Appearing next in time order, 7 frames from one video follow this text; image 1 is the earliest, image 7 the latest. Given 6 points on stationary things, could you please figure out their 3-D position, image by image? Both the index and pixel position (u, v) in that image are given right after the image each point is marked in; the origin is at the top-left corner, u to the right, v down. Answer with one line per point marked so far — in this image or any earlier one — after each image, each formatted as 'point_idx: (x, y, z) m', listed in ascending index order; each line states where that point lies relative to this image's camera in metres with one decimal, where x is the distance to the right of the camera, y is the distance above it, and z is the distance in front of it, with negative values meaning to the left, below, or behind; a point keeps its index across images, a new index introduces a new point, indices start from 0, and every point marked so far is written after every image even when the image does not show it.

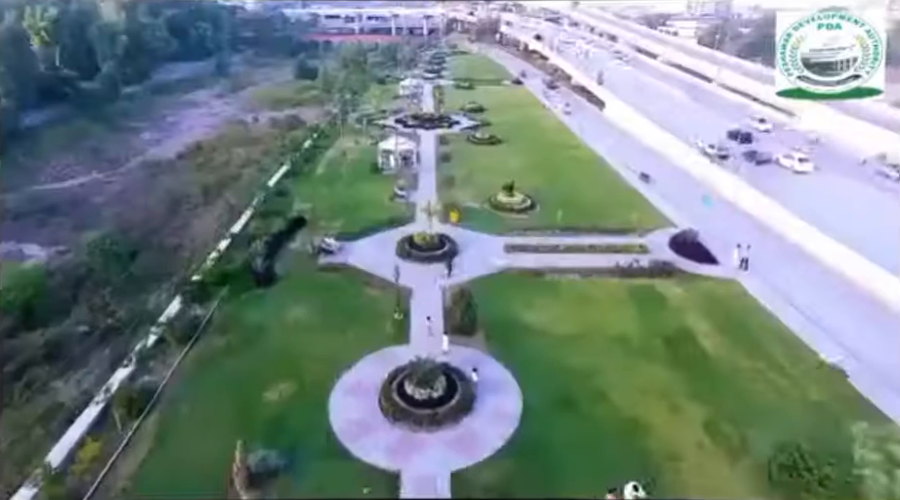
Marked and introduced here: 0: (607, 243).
0: (+4.8, +0.2, +16.5) m
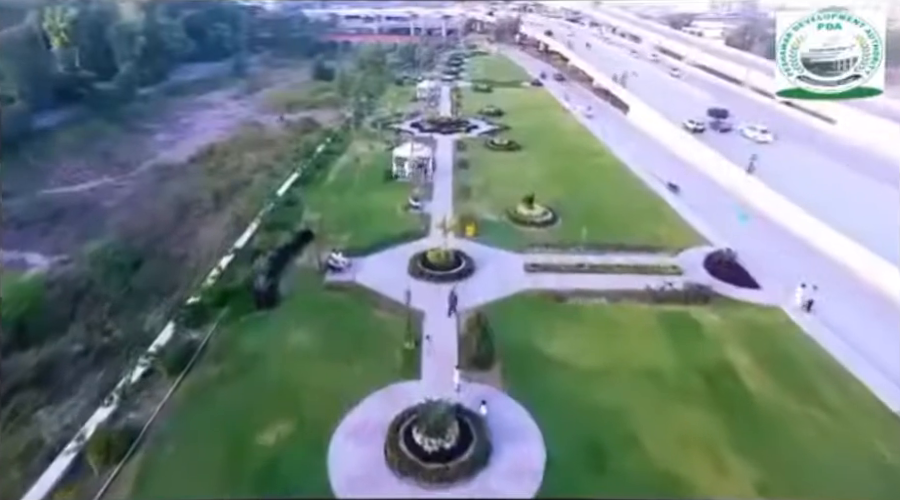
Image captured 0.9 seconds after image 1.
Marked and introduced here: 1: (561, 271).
0: (+5.2, -0.4, +15.3) m
1: (+3.0, -0.6, +14.9) m
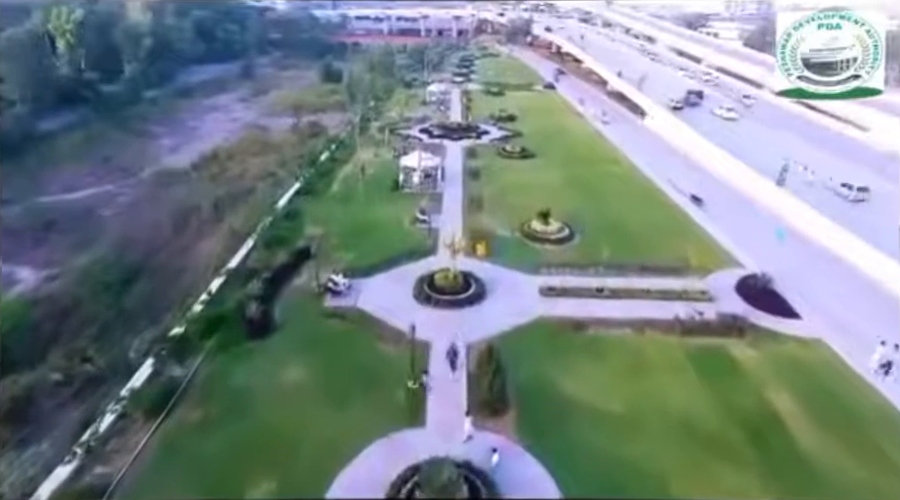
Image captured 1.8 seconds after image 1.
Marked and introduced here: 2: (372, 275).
0: (+5.4, -1.0, +14.1) m
1: (+3.2, -1.1, +13.7) m
2: (-2.1, -0.7, +14.7) m
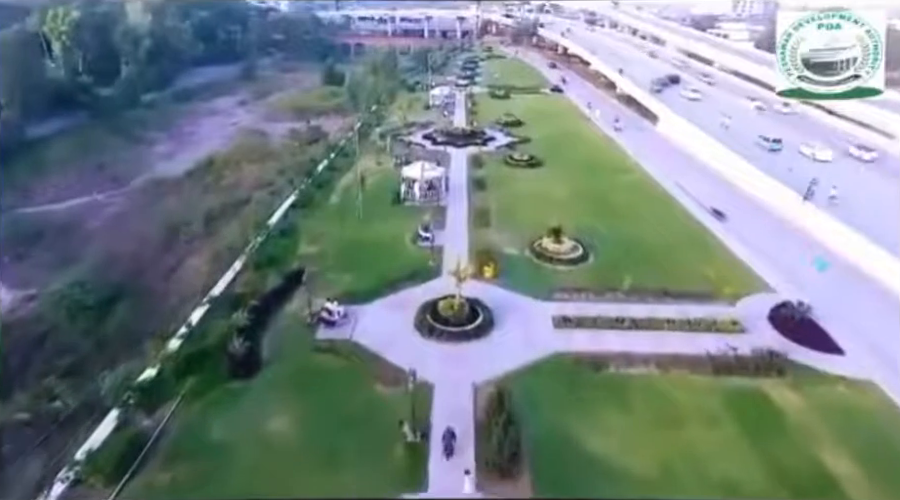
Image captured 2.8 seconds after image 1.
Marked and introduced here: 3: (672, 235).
0: (+5.6, -1.6, +12.9) m
1: (+3.4, -1.7, +12.5) m
2: (-2.0, -1.3, +13.5) m
3: (+7.1, +0.5, +17.6) m
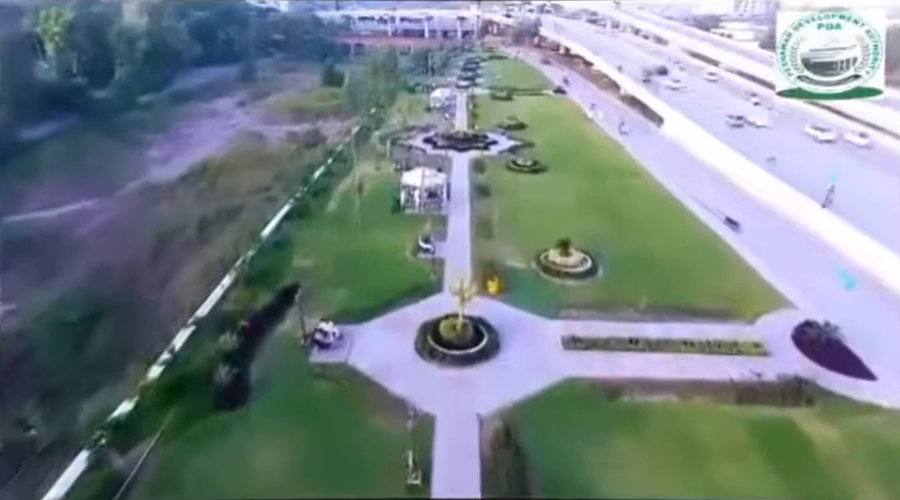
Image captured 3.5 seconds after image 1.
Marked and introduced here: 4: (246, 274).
0: (+5.6, -1.9, +12.1) m
1: (+3.4, -2.1, +11.7) m
2: (-2.0, -1.6, +12.7) m
3: (+7.2, +0.1, +16.8) m
4: (-5.4, -0.6, +14.5) m
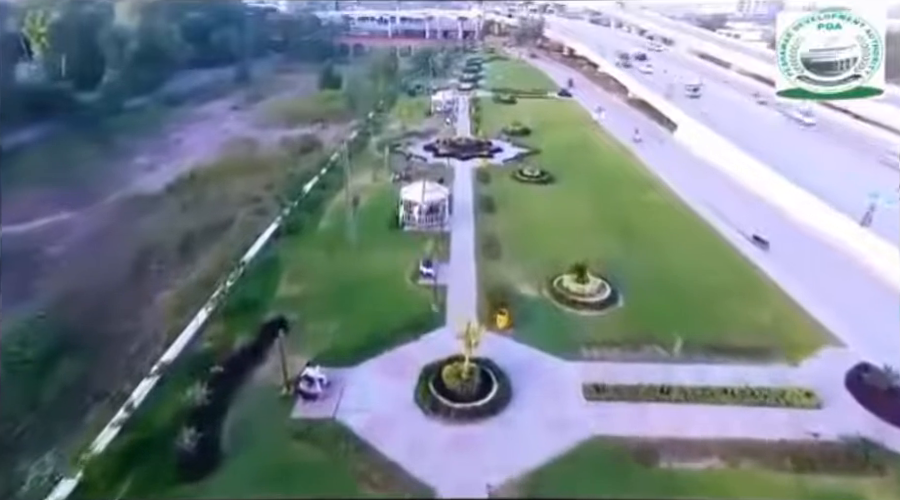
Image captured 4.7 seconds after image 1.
0: (+5.7, -2.6, +10.6) m
1: (+3.5, -2.7, +10.2) m
2: (-1.9, -2.3, +11.2) m
3: (+7.3, -0.5, +15.2) m
4: (-5.3, -1.3, +13.0) m
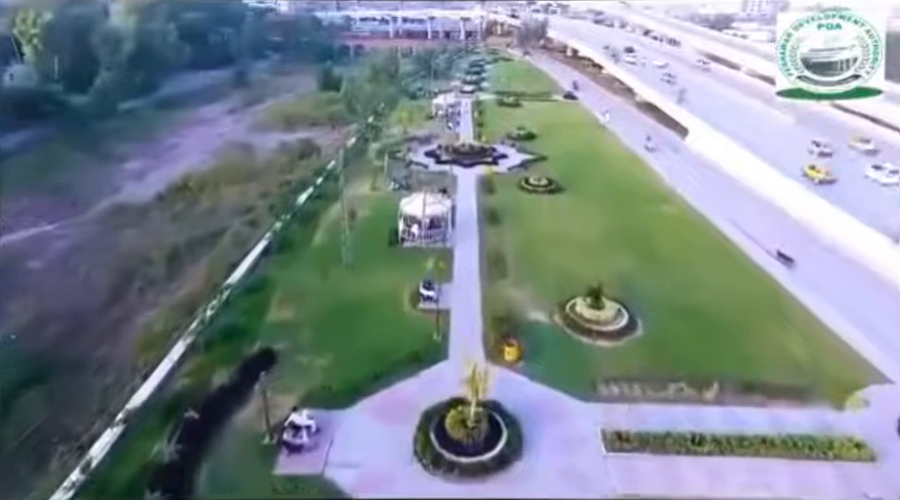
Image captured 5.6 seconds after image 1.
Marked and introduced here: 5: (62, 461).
0: (+5.8, -3.1, +9.4) m
1: (+3.5, -3.3, +9.0) m
2: (-1.8, -2.8, +10.1) m
3: (+7.3, -1.1, +14.1) m
4: (-5.3, -1.8, +11.8) m
5: (-6.4, -3.5, +9.0) m
